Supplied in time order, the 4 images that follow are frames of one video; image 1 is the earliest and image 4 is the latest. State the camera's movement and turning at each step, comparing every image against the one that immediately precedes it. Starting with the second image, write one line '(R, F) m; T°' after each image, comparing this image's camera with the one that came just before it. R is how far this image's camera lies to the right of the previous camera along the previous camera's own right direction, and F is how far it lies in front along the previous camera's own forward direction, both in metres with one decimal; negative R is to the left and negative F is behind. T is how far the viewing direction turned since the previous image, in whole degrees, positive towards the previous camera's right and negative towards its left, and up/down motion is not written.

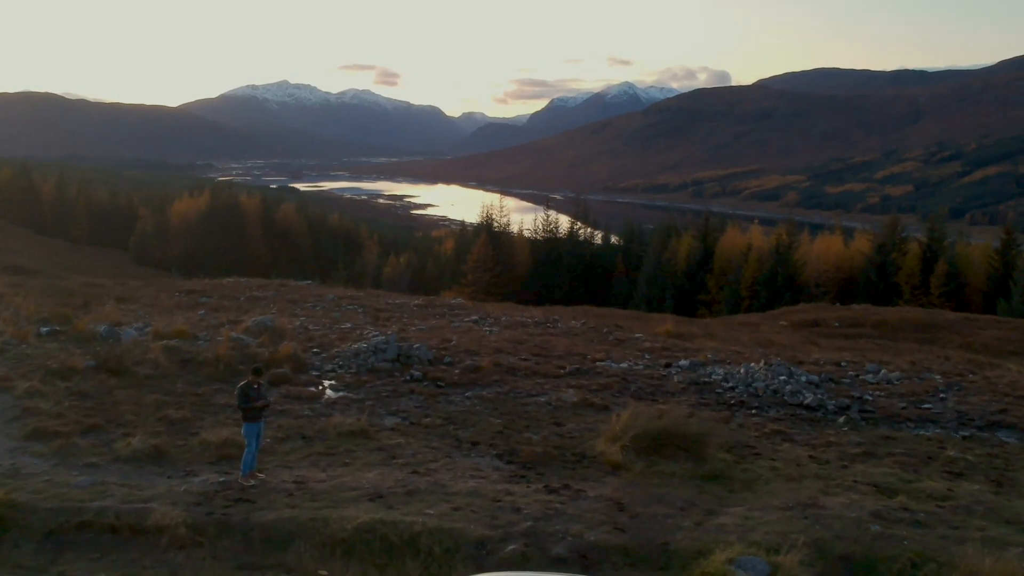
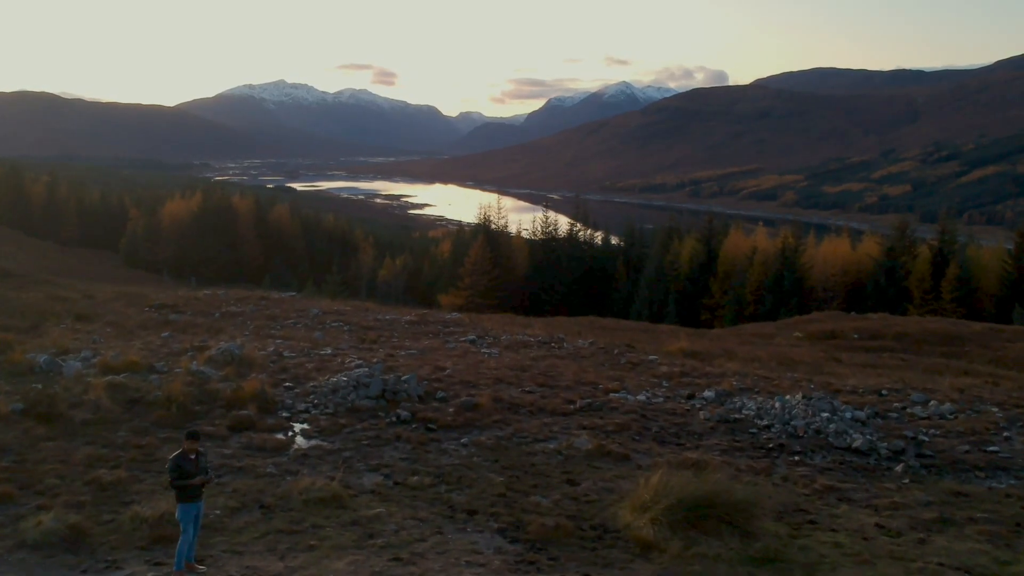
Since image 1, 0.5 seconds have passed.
(0.0, +0.7) m; 0°
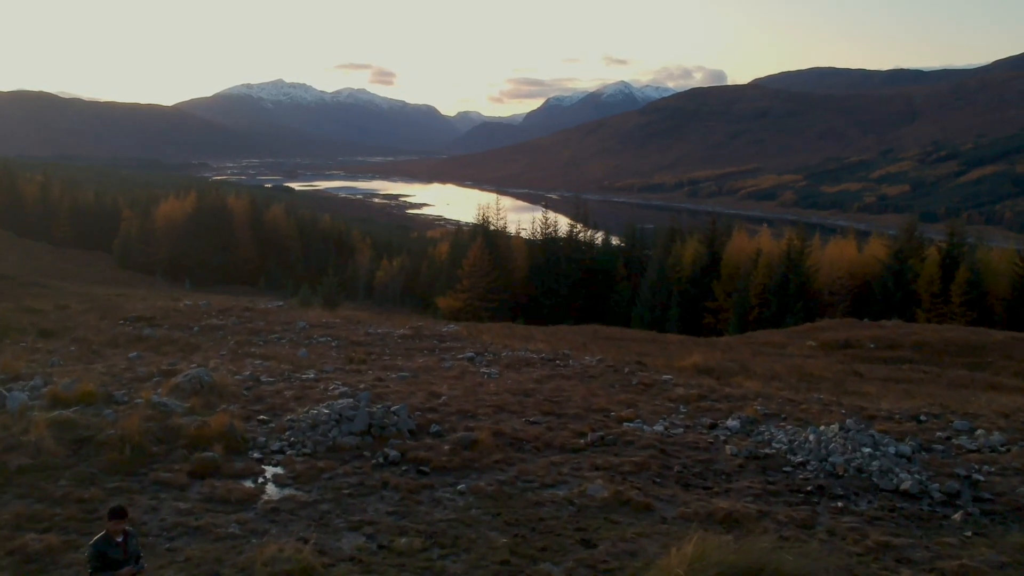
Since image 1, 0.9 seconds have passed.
(0.0, +0.6) m; 0°
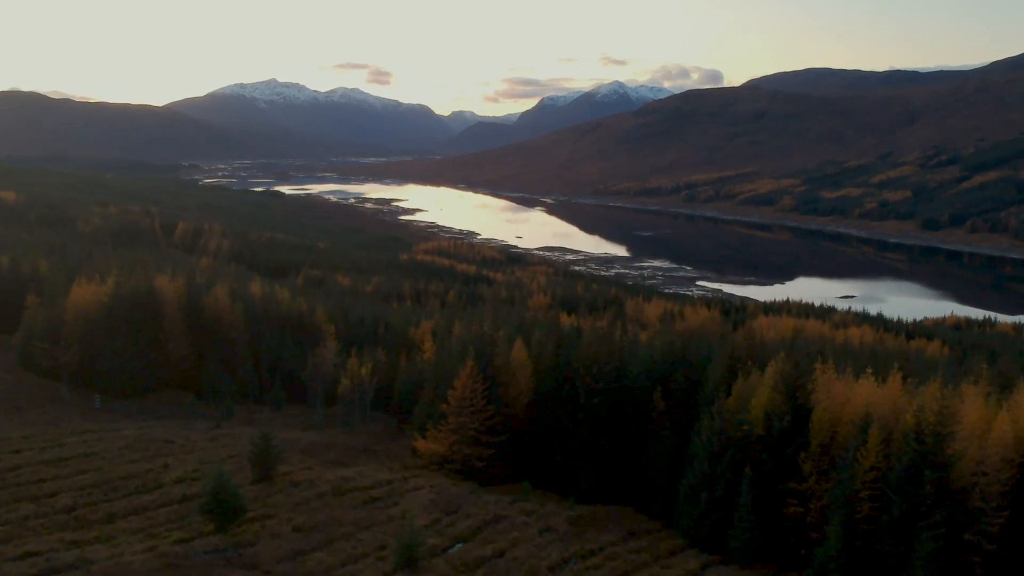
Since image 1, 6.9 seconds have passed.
(-0.2, +7.7) m; 0°
